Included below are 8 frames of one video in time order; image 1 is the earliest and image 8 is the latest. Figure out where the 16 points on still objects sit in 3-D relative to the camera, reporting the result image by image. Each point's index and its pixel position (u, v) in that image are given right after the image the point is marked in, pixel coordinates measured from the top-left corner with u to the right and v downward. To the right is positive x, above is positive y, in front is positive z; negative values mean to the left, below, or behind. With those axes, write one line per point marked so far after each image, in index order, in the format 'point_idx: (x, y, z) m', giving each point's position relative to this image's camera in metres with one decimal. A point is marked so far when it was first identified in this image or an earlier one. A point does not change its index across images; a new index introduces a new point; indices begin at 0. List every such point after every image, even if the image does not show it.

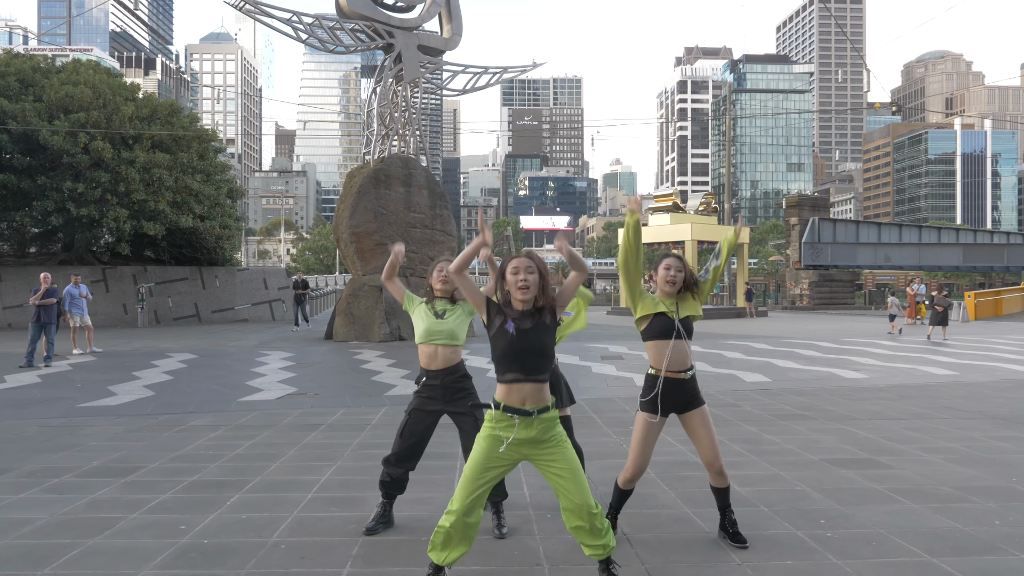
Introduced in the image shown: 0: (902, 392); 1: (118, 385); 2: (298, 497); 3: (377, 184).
0: (+5.2, -1.4, +10.8) m
1: (-5.8, -1.4, +12.0) m
2: (-1.4, -1.4, +5.3) m
3: (-3.0, +2.3, +18.2) m
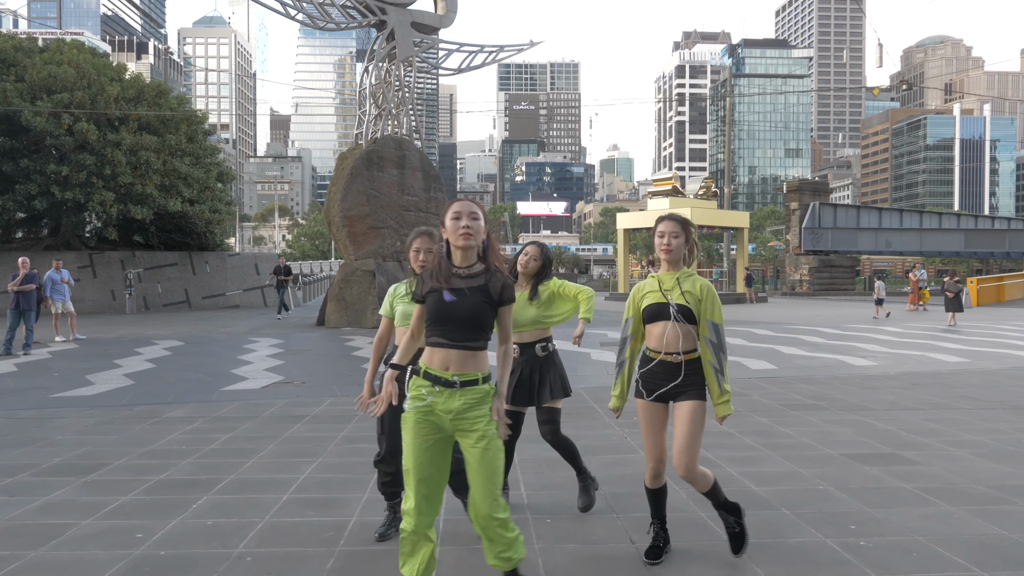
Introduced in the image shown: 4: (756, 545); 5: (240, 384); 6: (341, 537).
0: (+5.2, -1.2, +10.4) m
1: (-5.9, -1.2, +11.5) m
2: (-1.4, -1.3, +4.8) m
3: (-3.1, +2.6, +17.6) m
4: (+1.2, -1.2, +3.9) m
5: (-3.5, -1.2, +10.5) m
6: (-0.9, -1.3, +4.1) m
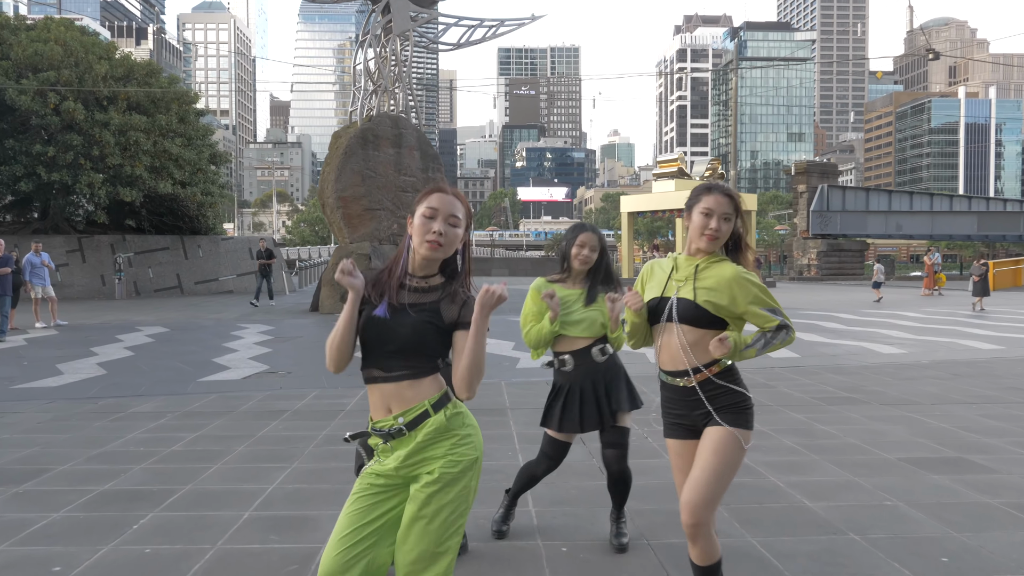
0: (+5.2, -1.0, +9.6) m
1: (-5.9, -1.0, +10.7) m
2: (-1.4, -1.1, +4.0) m
3: (-3.1, +2.9, +16.7) m
4: (+1.2, -1.1, +3.1) m
5: (-3.5, -1.0, +9.7) m
6: (-0.8, -1.2, +3.3) m
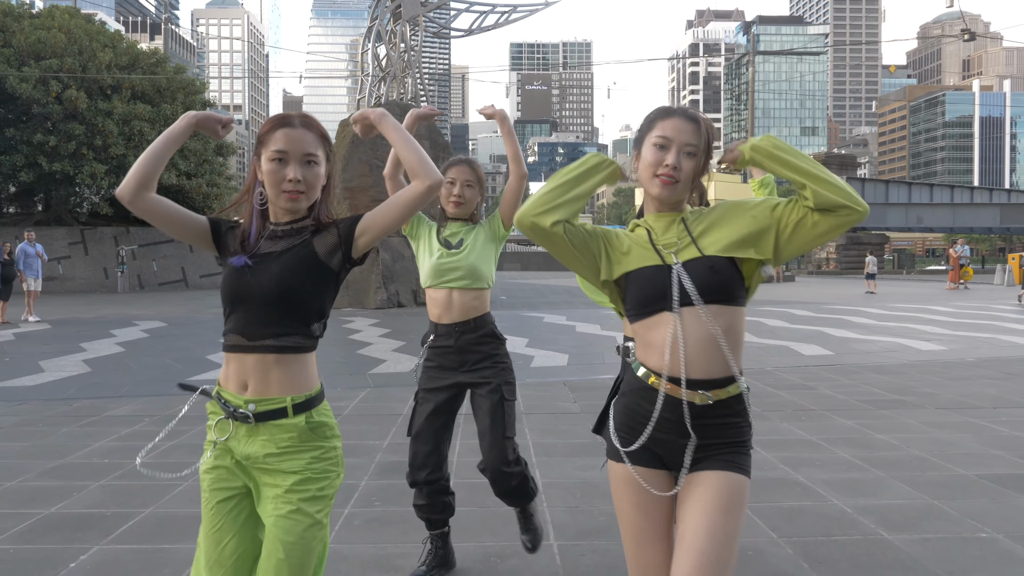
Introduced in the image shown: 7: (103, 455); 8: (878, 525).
0: (+5.4, -0.9, +8.8) m
1: (-5.7, -0.9, +10.1) m
2: (-1.3, -1.1, +3.4) m
3: (-2.8, +3.1, +16.1) m
4: (+1.2, -1.1, +2.4) m
5: (-3.3, -0.9, +9.1) m
6: (-0.8, -1.1, +2.6) m
7: (-2.6, -1.1, +5.1) m
8: (+1.6, -1.0, +3.6) m
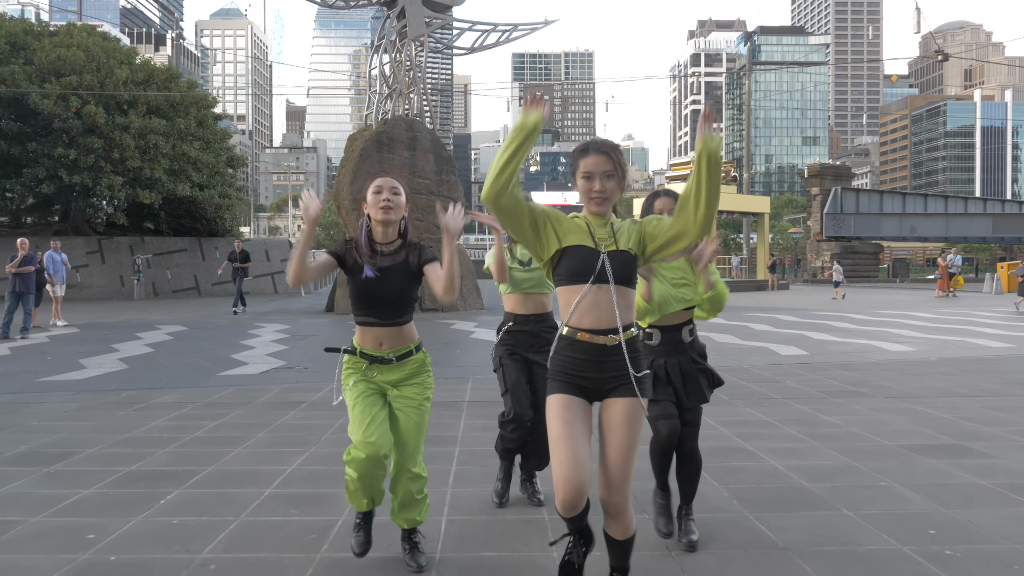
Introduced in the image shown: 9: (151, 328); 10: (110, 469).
0: (+5.4, -0.9, +9.7) m
1: (-5.7, -0.9, +11.0) m
2: (-1.4, -1.1, +4.2) m
3: (-2.8, +2.9, +17.0) m
4: (+1.2, -1.1, +3.2) m
5: (-3.4, -1.0, +9.9) m
6: (-0.8, -1.1, +3.5) m
7: (-2.6, -1.1, +6.0) m
8: (+1.6, -1.0, +4.4) m
9: (-6.8, -0.7, +15.3) m
10: (-2.4, -1.1, +4.8) m
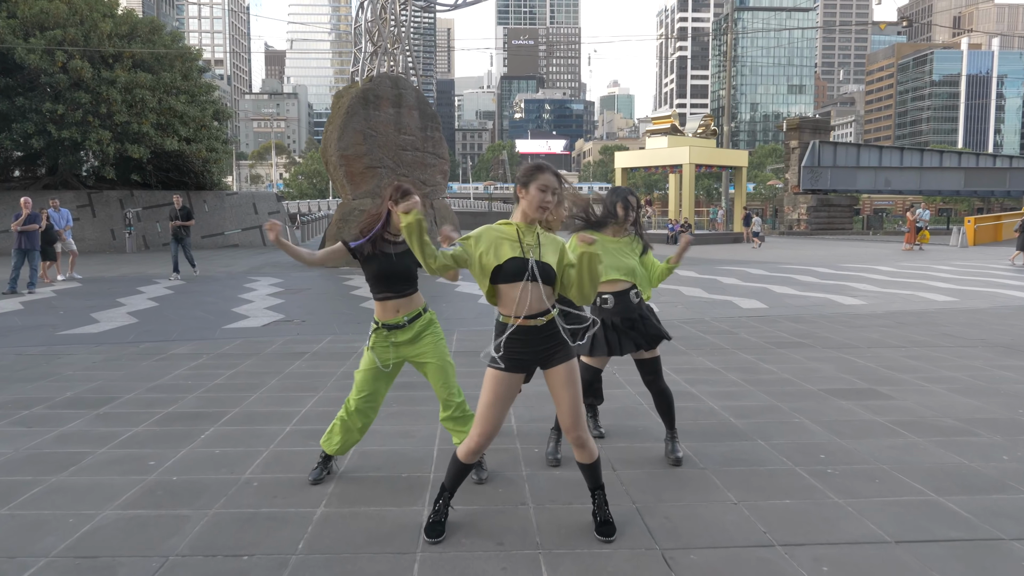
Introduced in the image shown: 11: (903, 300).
0: (+5.1, -0.4, +10.6) m
1: (-6.0, -0.3, +11.7) m
2: (-1.5, -0.9, +5.1) m
3: (-3.2, +3.9, +17.5) m
4: (+1.1, -0.9, +4.1) m
5: (-3.6, -0.5, +10.8) m
6: (-0.9, -1.0, +4.3) m
7: (-2.8, -0.8, +6.8) m
8: (+1.5, -0.8, +5.4) m
9: (-7.1, +0.1, +16.0) m
10: (-2.5, -0.9, +5.7) m
11: (+6.2, -0.2, +13.0) m
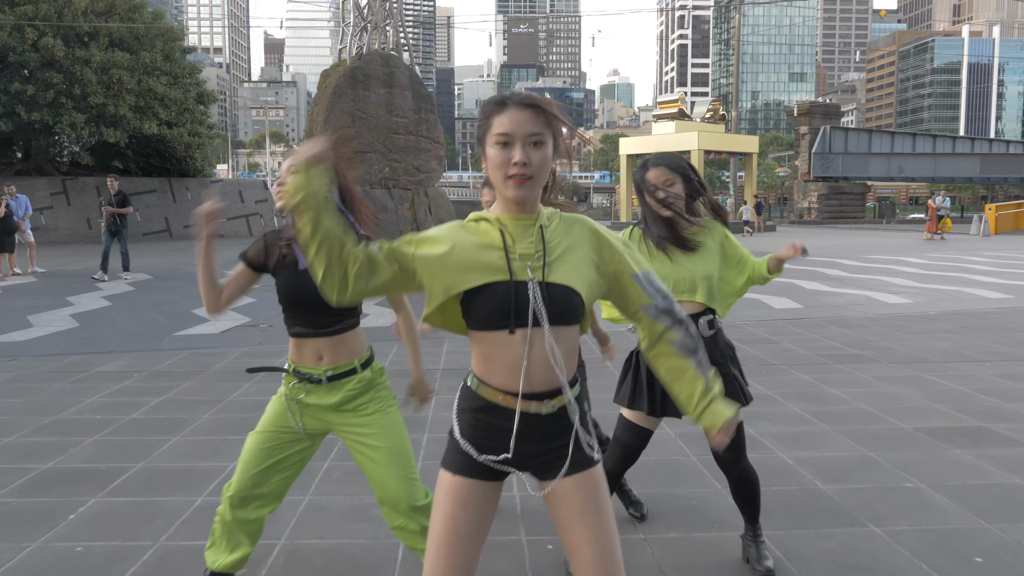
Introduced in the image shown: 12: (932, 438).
0: (+5.1, -0.4, +9.2) m
1: (-6.0, -0.3, +10.3) m
2: (-1.5, -1.0, +3.6) m
3: (-3.2, +4.0, +16.0) m
4: (+1.1, -1.0, +2.7) m
5: (-3.6, -0.4, +9.3) m
6: (-0.9, -1.0, +2.9) m
7: (-2.8, -0.8, +5.4) m
8: (+1.5, -0.9, +3.9) m
9: (-7.2, +0.2, +14.5) m
10: (-2.5, -0.9, +4.2) m
11: (+6.2, -0.1, +11.5) m
12: (+2.3, -0.8, +4.5) m
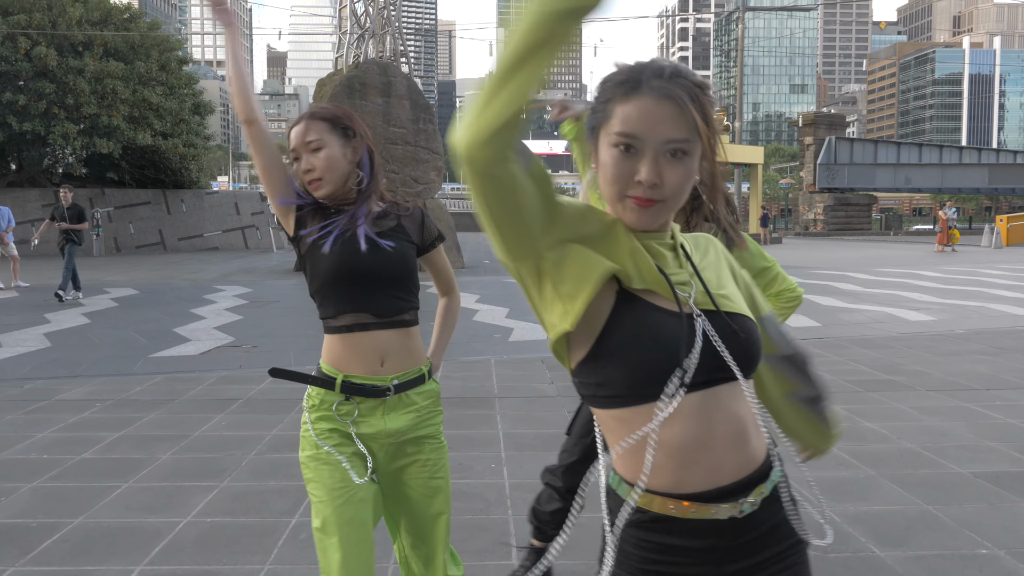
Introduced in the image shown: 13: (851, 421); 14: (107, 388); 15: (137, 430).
0: (+5.1, -0.6, +8.6) m
1: (-6.0, -0.5, +9.7) m
2: (-1.5, -1.1, +3.0) m
3: (-3.2, +3.7, +15.5) m
4: (+1.1, -1.1, +2.1) m
5: (-3.6, -0.6, +8.7) m
6: (-0.9, -1.1, +2.3) m
7: (-2.8, -0.9, +4.8) m
8: (+1.5, -1.0, +3.3) m
9: (-7.1, -0.1, +14.0) m
10: (-2.5, -1.0, +3.6) m
11: (+6.2, -0.4, +10.9) m
12: (+2.3, -1.0, +3.9) m
13: (+2.2, -0.9, +5.2) m
14: (-3.3, -0.8, +6.6) m
15: (-2.4, -0.9, +5.2) m
